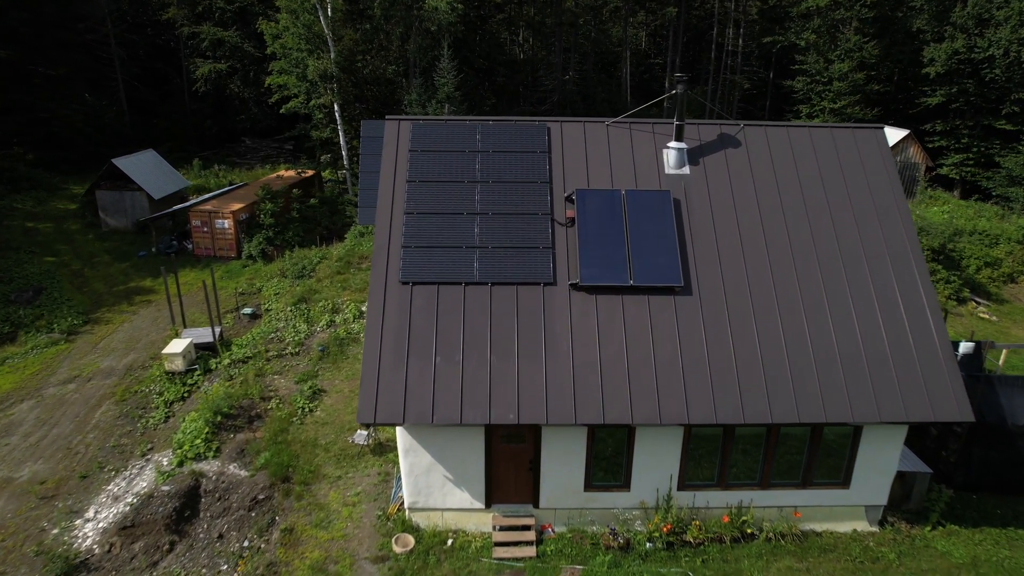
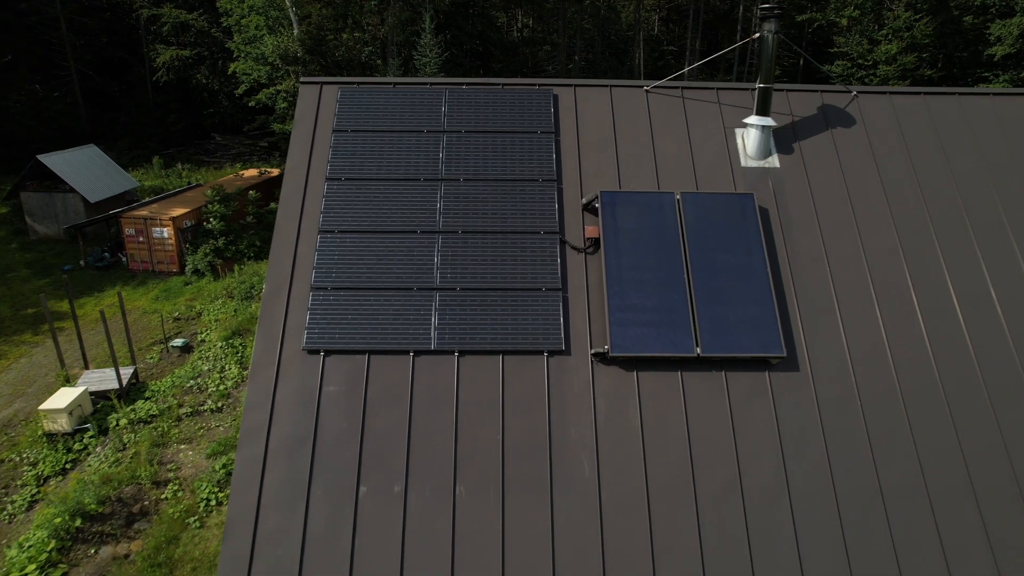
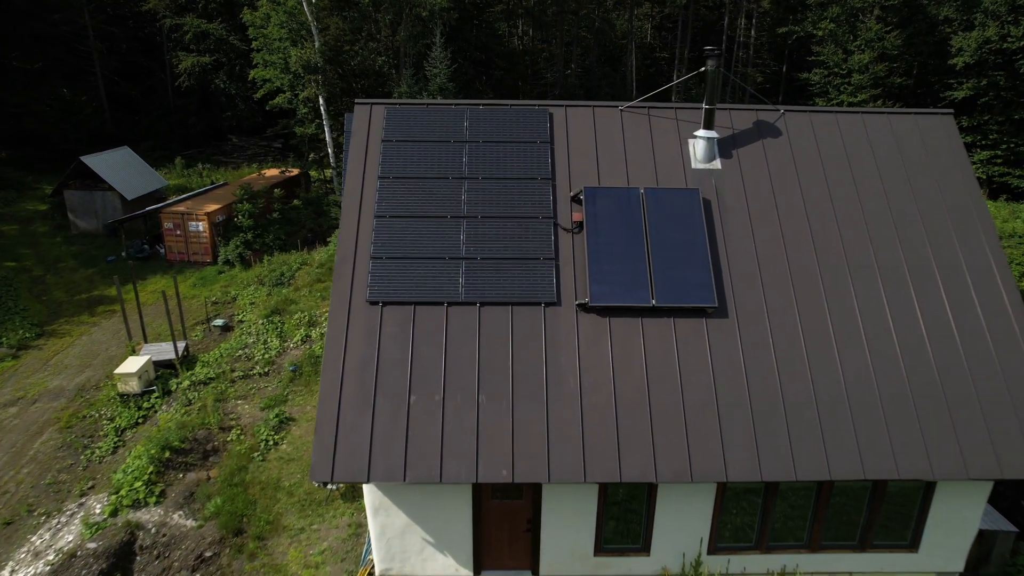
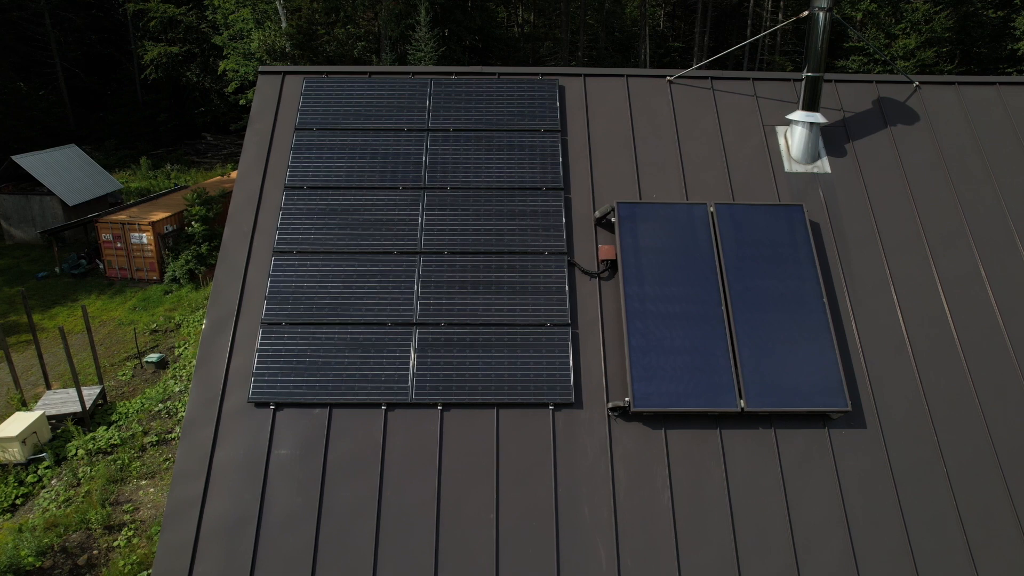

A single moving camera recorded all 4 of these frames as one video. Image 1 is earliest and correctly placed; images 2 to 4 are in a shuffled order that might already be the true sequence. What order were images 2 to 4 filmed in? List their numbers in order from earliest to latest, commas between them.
3, 2, 4
